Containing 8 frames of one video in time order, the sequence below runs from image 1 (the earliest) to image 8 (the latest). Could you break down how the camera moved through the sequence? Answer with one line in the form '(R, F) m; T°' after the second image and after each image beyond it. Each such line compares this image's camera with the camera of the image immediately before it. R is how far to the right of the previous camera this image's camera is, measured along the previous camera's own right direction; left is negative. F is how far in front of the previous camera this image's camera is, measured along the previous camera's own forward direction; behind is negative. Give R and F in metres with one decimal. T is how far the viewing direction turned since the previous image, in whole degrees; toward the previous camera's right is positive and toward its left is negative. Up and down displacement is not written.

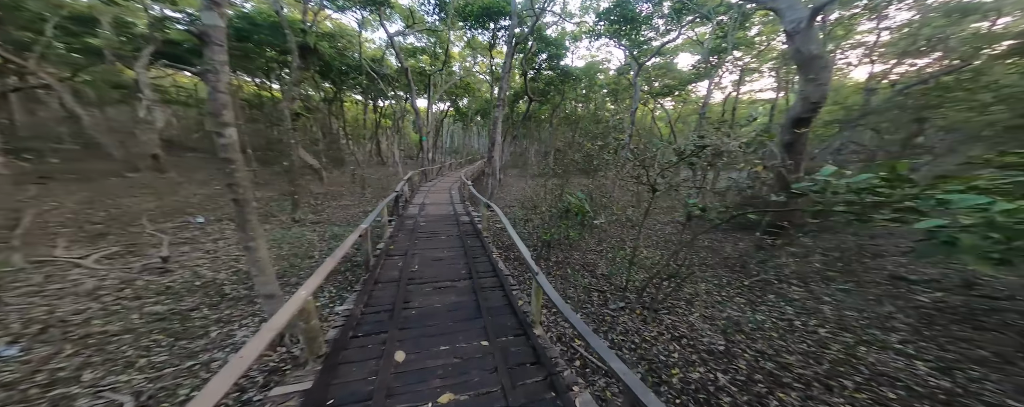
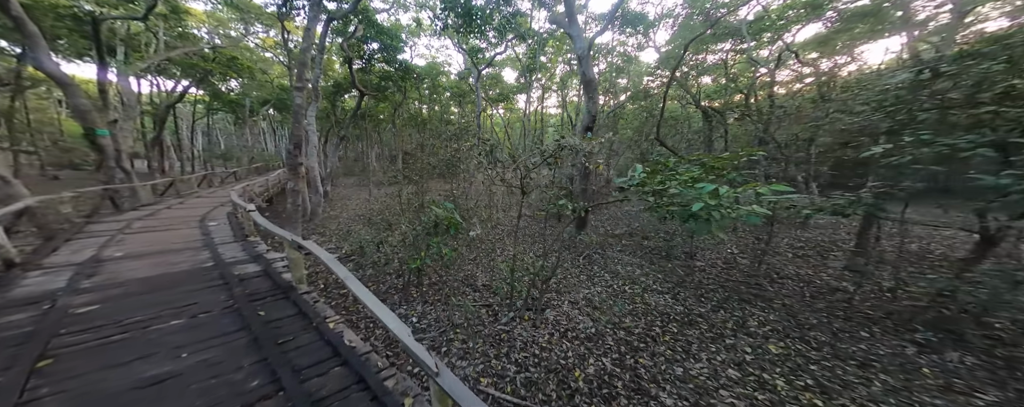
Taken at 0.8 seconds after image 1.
(-0.1, +0.7) m; +35°
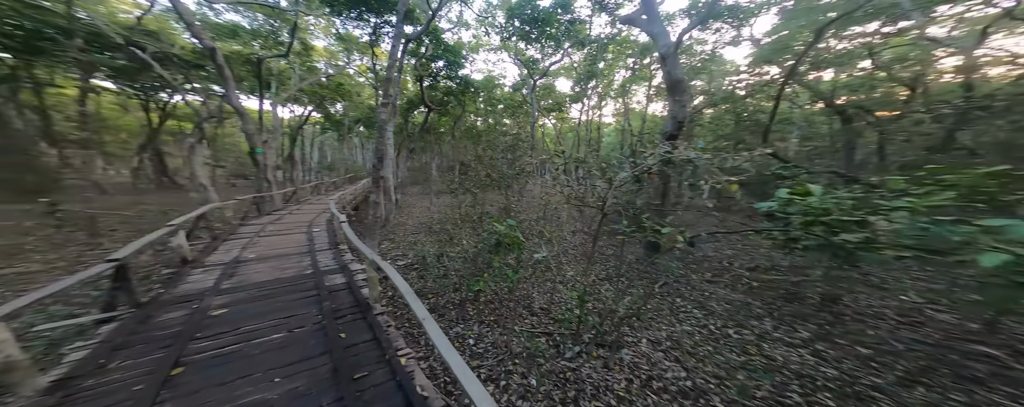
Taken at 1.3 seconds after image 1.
(-0.2, +0.3) m; -12°
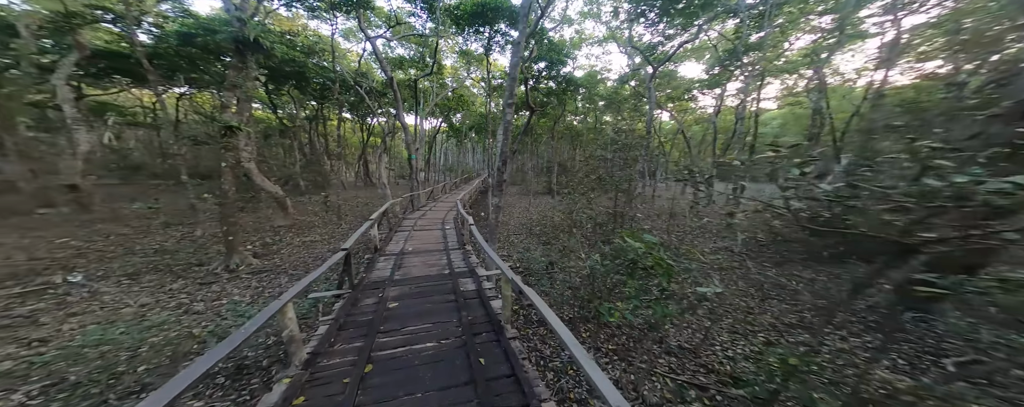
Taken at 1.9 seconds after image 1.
(-0.5, +0.3) m; -20°
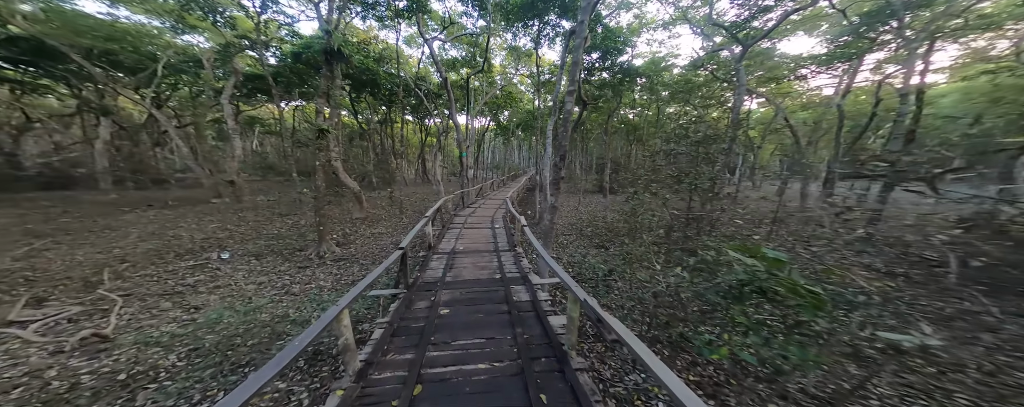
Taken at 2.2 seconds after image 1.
(-0.2, +0.4) m; -10°
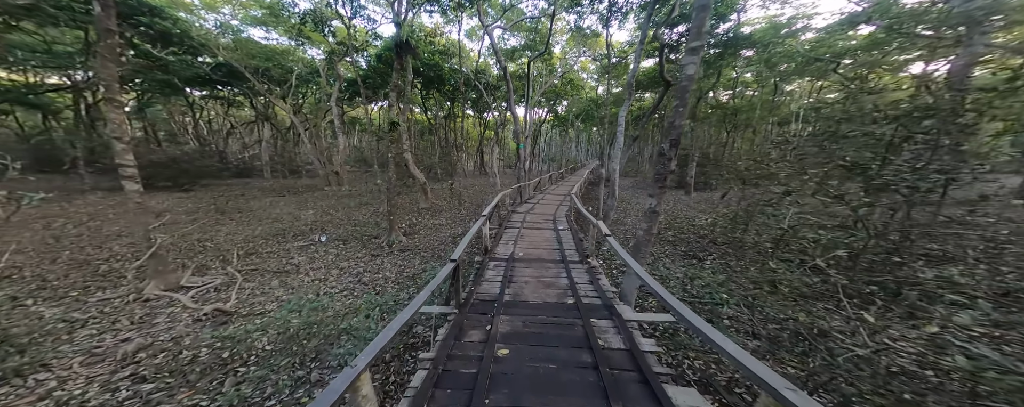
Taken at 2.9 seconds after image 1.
(-0.2, +0.8) m; -13°
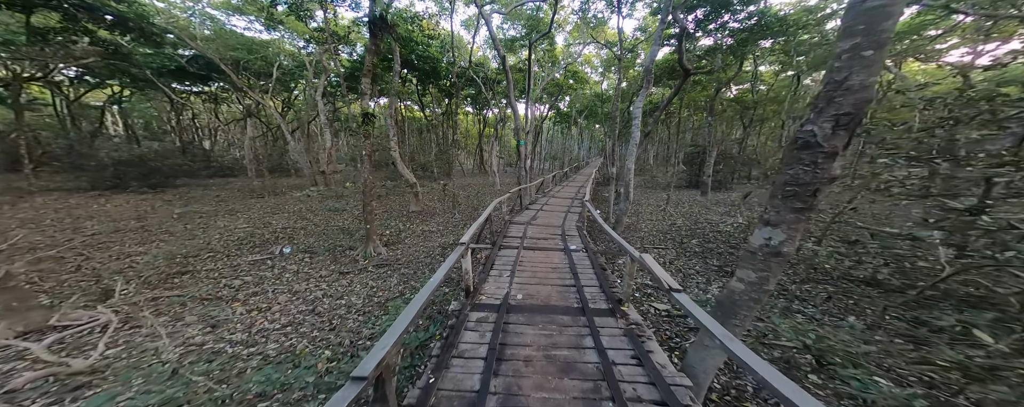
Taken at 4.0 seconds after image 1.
(+0.1, +1.3) m; 0°
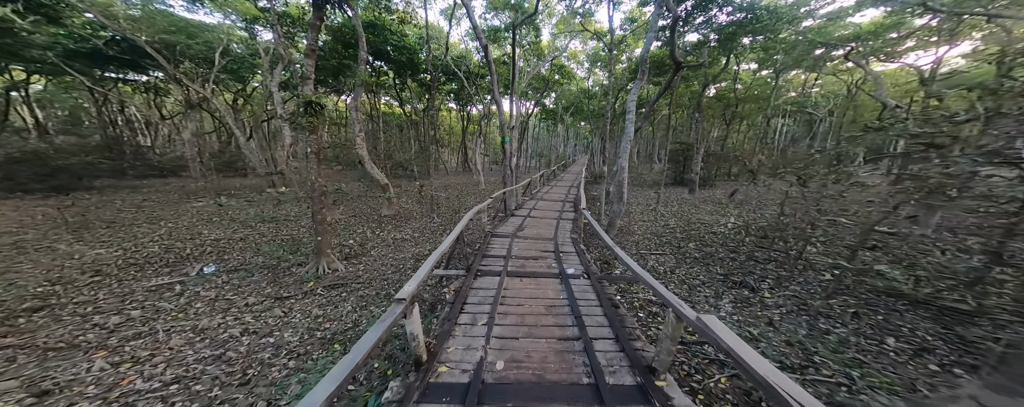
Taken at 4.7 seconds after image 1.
(+0.1, +0.9) m; +3°
